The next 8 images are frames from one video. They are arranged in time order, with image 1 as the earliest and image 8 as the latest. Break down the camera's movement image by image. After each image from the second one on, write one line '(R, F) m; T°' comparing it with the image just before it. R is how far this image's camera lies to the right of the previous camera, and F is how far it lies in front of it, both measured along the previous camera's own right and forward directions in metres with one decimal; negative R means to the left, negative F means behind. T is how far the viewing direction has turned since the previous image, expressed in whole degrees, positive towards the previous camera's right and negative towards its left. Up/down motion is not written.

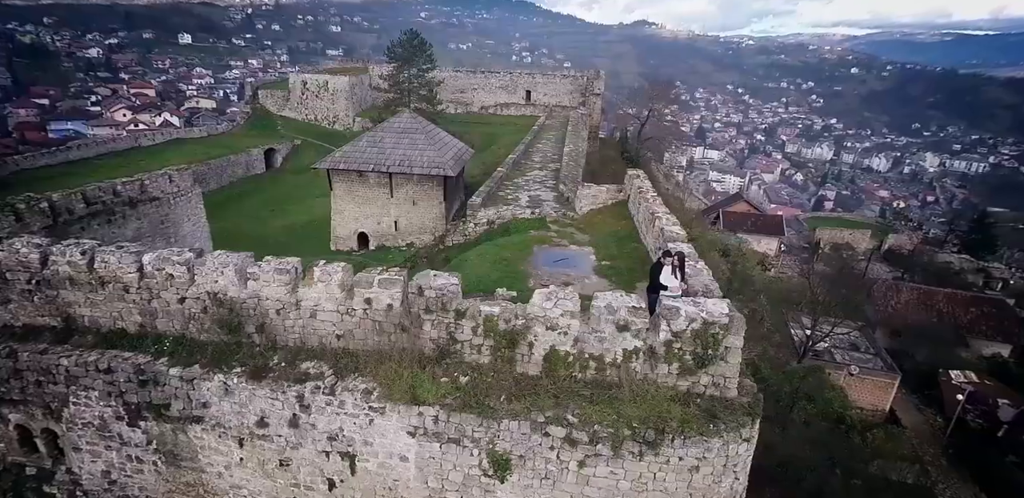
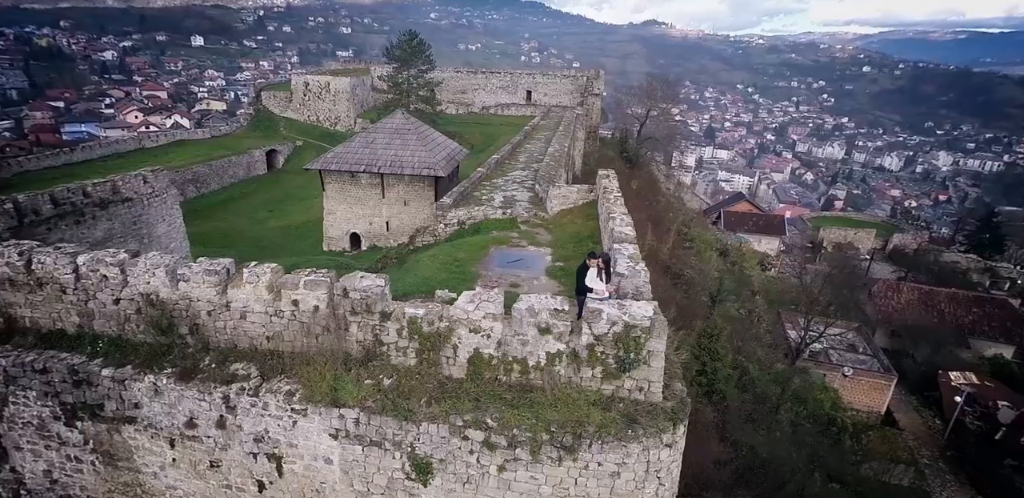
(+0.5, 0.0) m; -1°
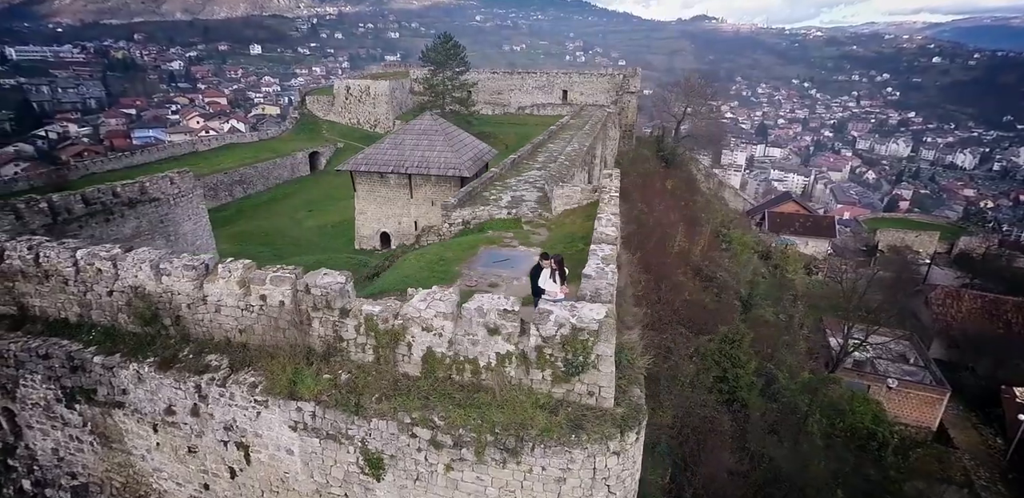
(+0.6, 0.0) m; -5°
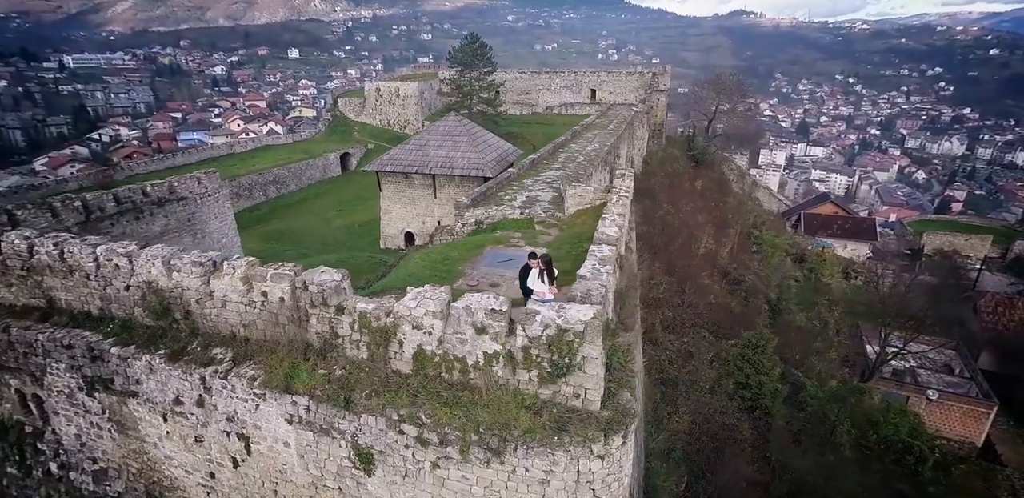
(+0.3, 0.0) m; -4°
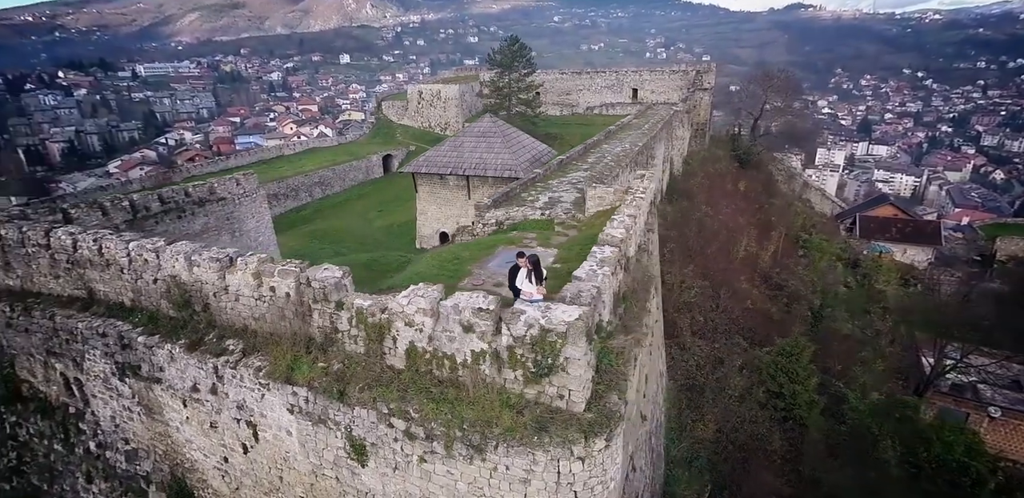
(+0.3, 0.0) m; -5°
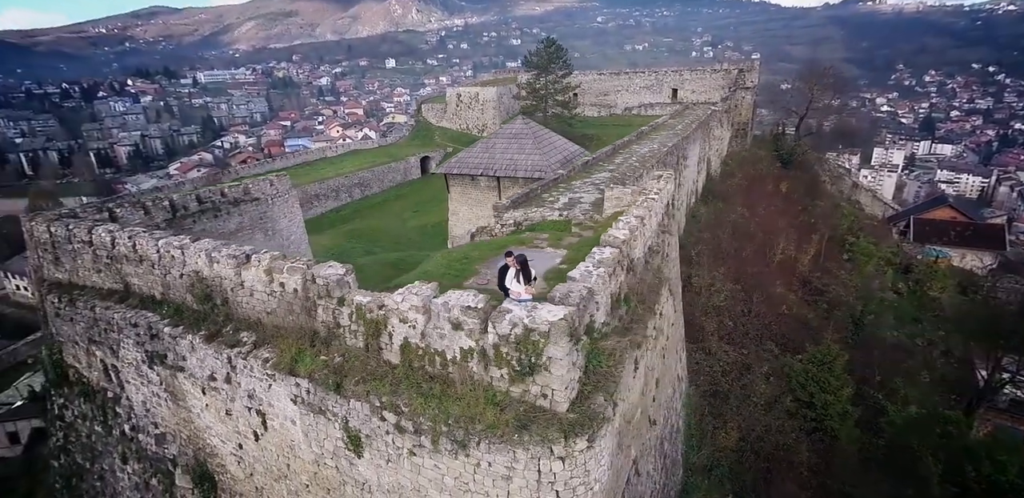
(+0.3, 0.0) m; -5°
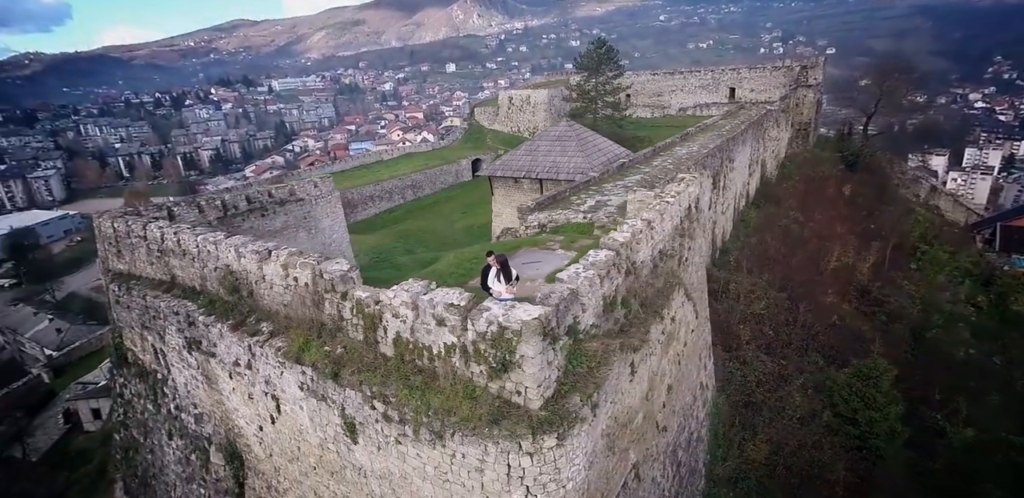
(+0.5, -0.1) m; -6°
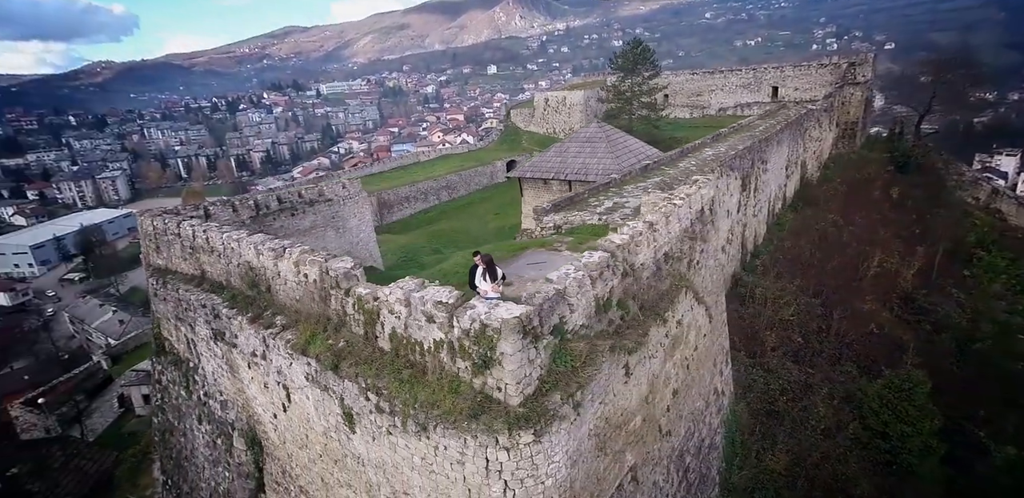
(+0.3, -0.1) m; -5°
